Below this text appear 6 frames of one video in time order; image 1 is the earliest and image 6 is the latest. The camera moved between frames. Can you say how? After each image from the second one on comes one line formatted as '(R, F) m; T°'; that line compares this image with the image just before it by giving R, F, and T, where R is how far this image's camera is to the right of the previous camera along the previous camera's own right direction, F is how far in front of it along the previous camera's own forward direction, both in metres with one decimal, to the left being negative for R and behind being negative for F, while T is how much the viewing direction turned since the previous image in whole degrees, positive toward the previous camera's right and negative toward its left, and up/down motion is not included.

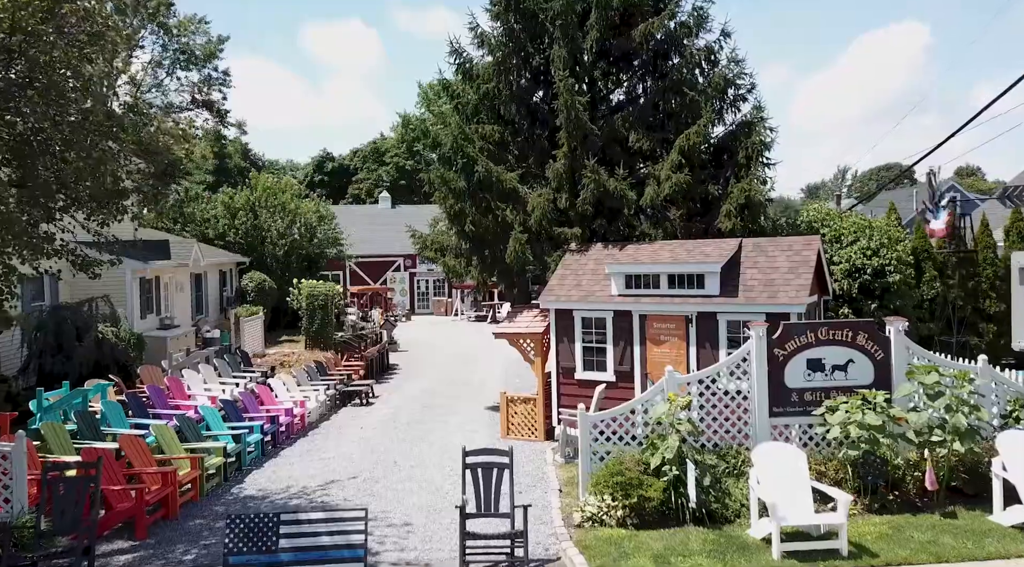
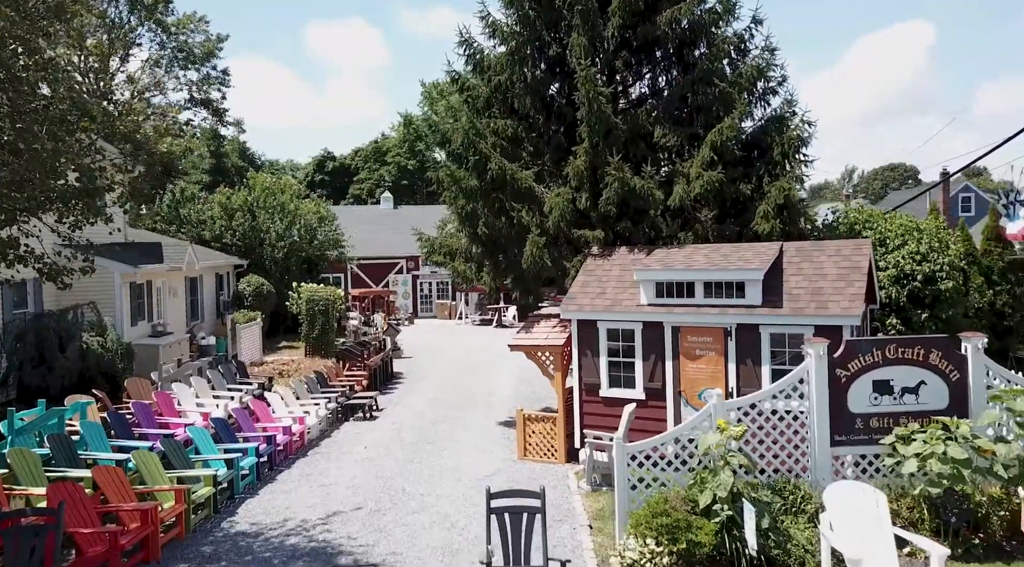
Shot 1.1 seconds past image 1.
(-0.3, +1.3) m; 0°
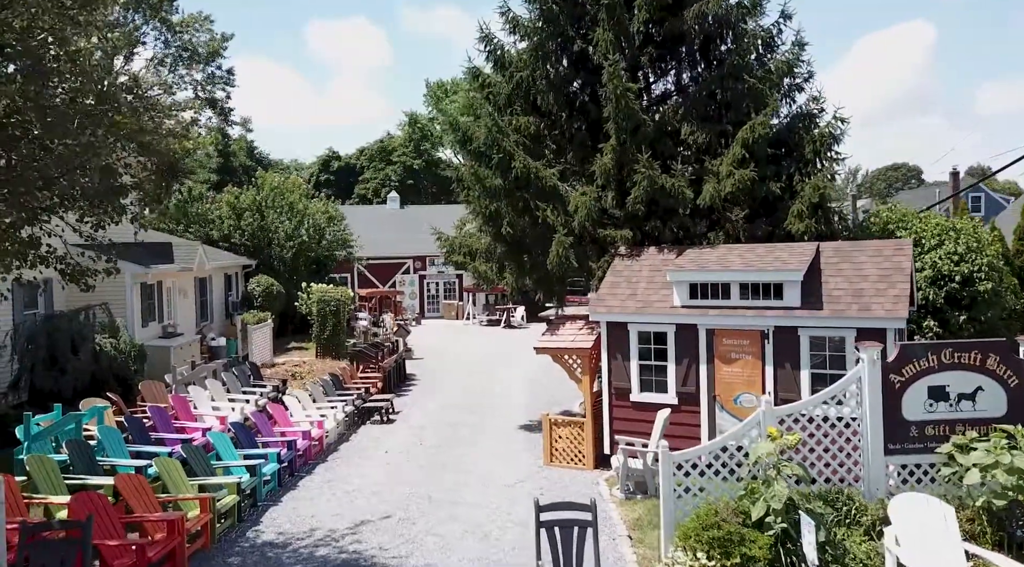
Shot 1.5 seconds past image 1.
(-0.4, +0.4) m; 0°
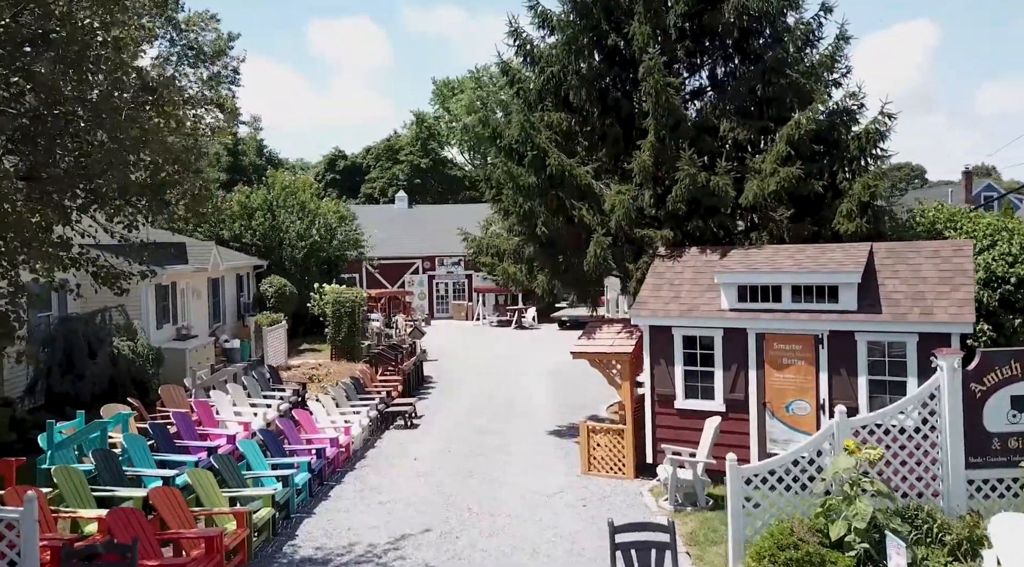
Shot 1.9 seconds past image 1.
(-0.6, +0.5) m; 0°
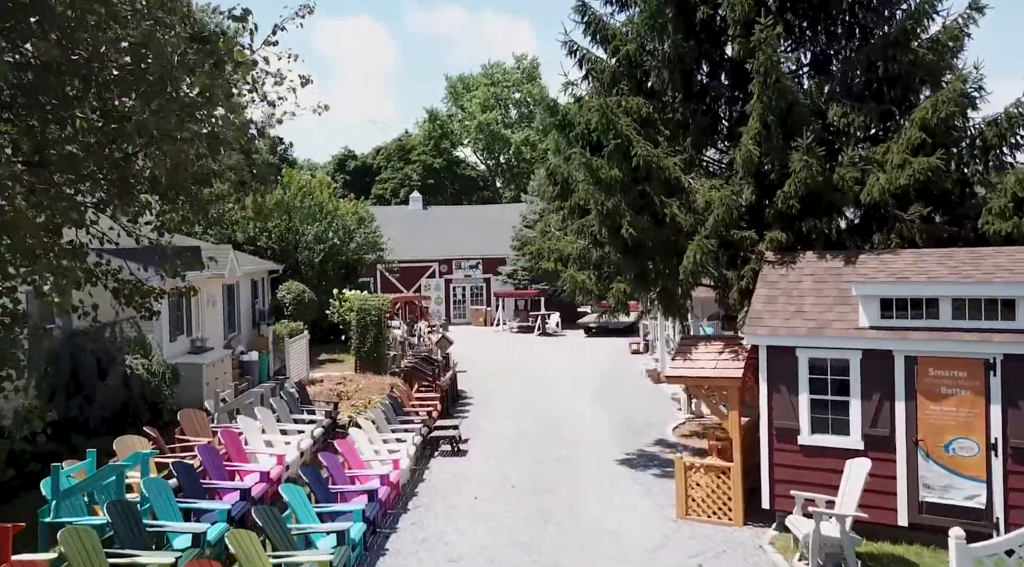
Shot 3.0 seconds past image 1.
(-1.1, +2.1) m; 0°
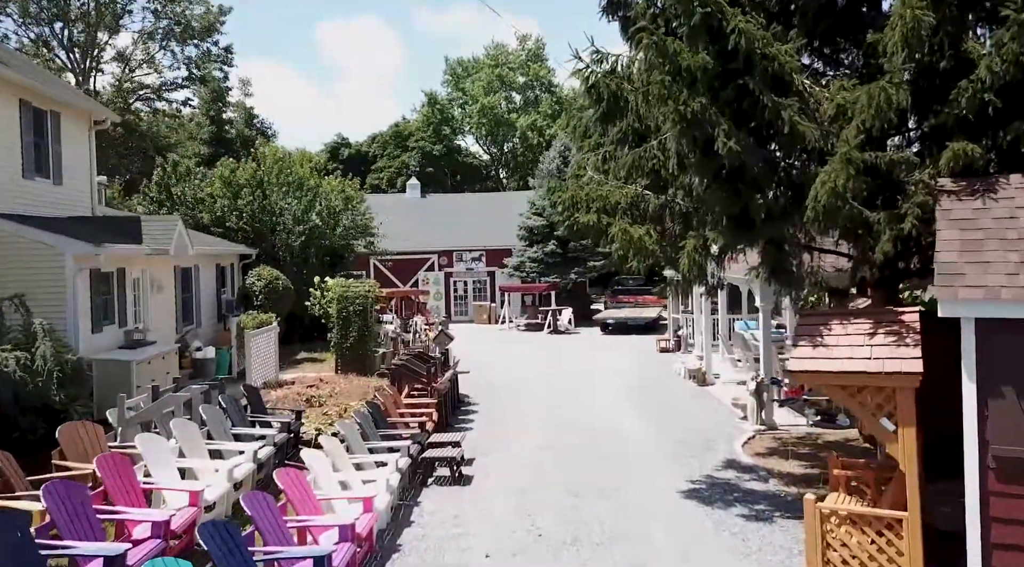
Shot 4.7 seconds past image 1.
(-0.3, +4.5) m; 0°
